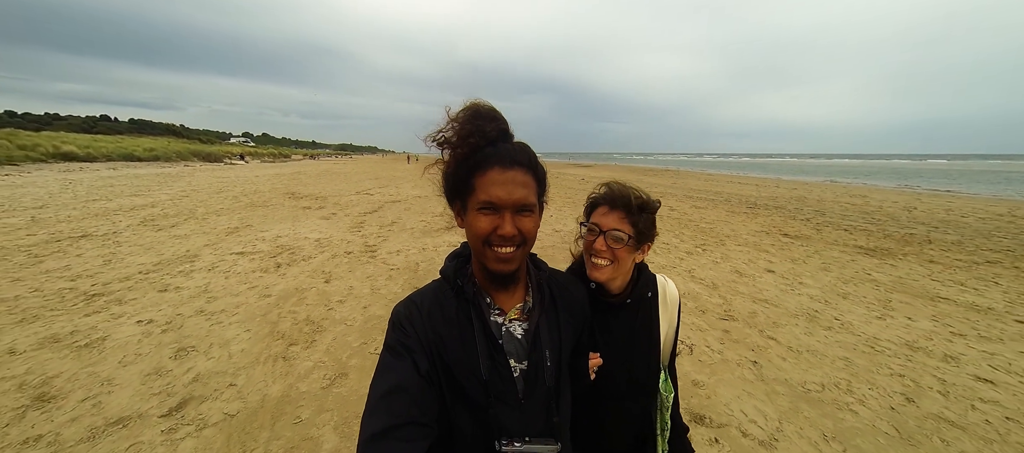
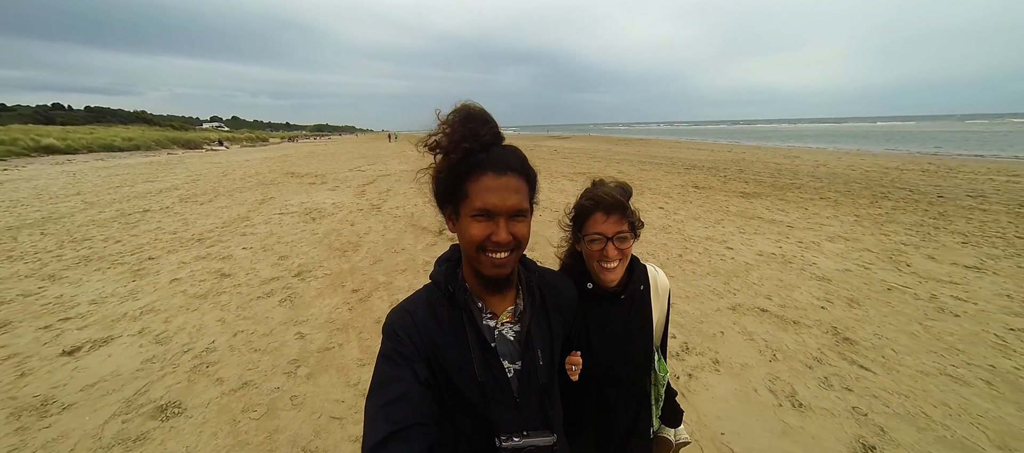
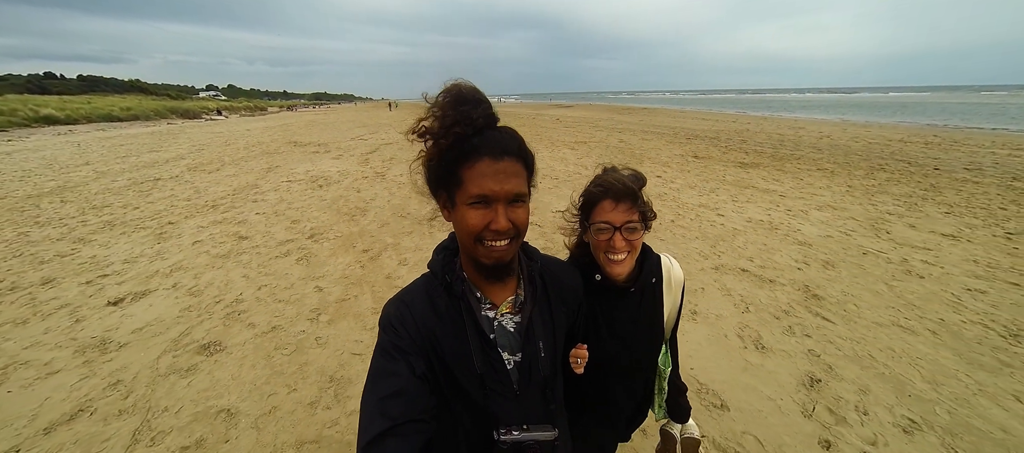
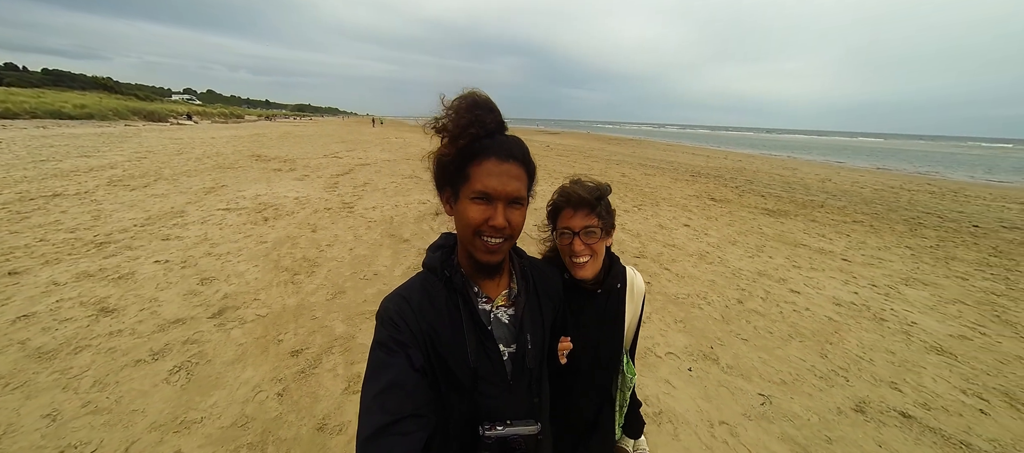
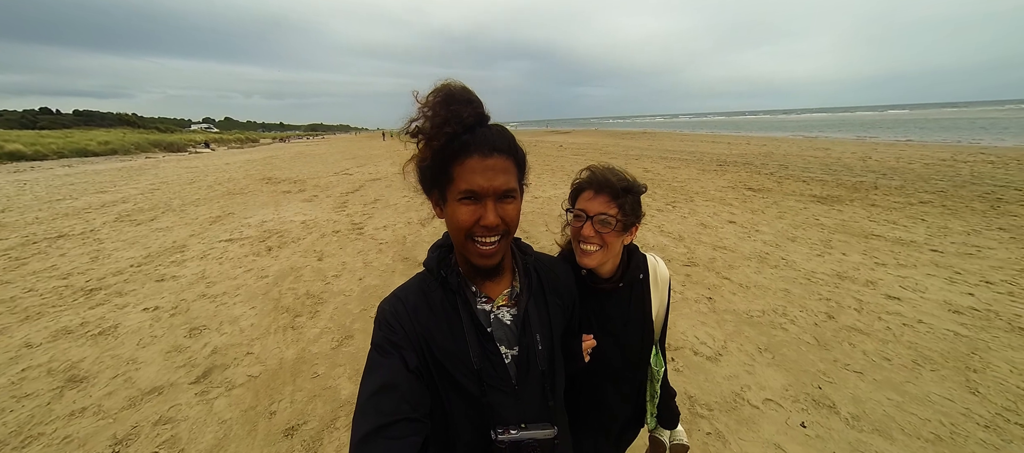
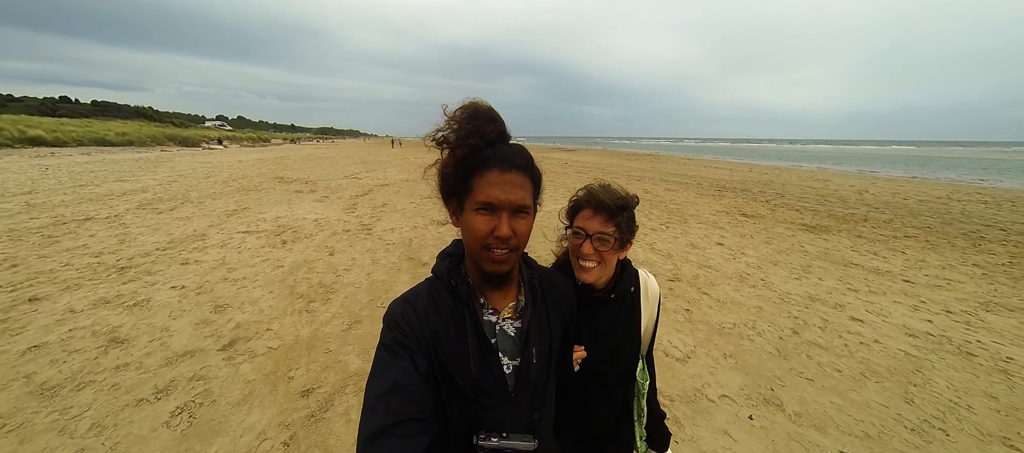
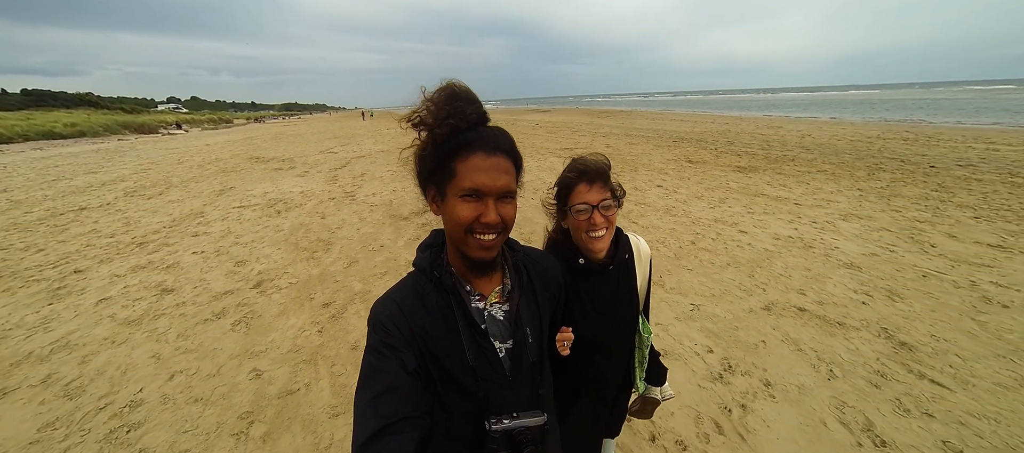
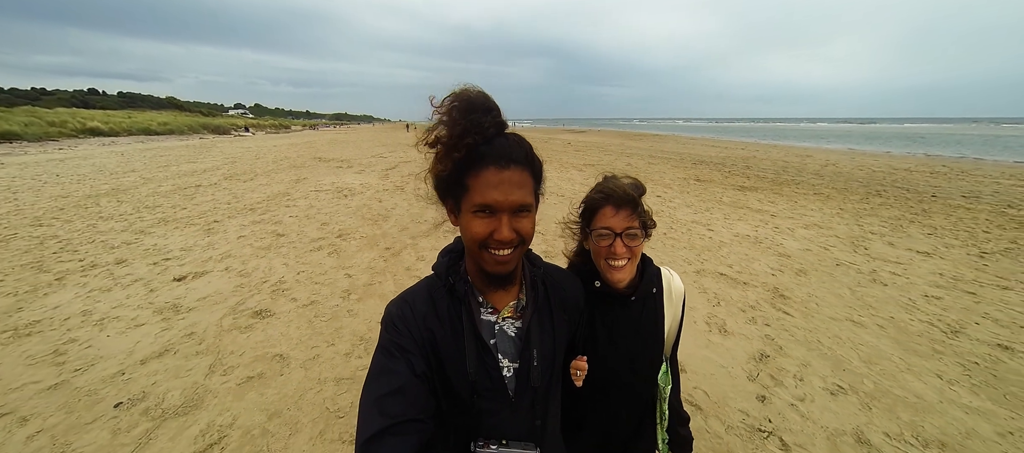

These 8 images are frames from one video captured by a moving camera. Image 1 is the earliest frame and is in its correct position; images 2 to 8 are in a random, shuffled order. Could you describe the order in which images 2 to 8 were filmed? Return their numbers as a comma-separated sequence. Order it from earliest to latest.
5, 6, 4, 7, 2, 3, 8
